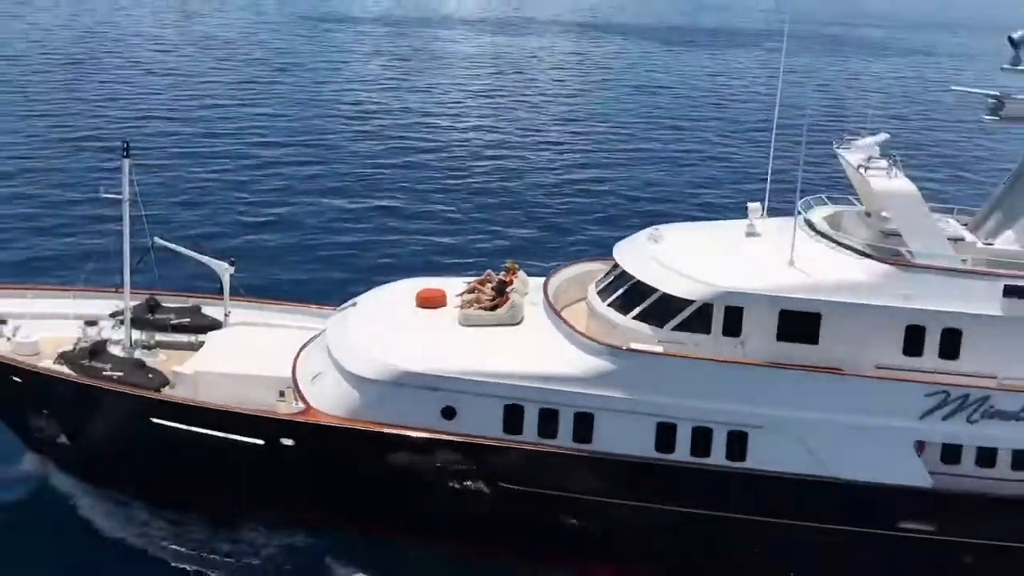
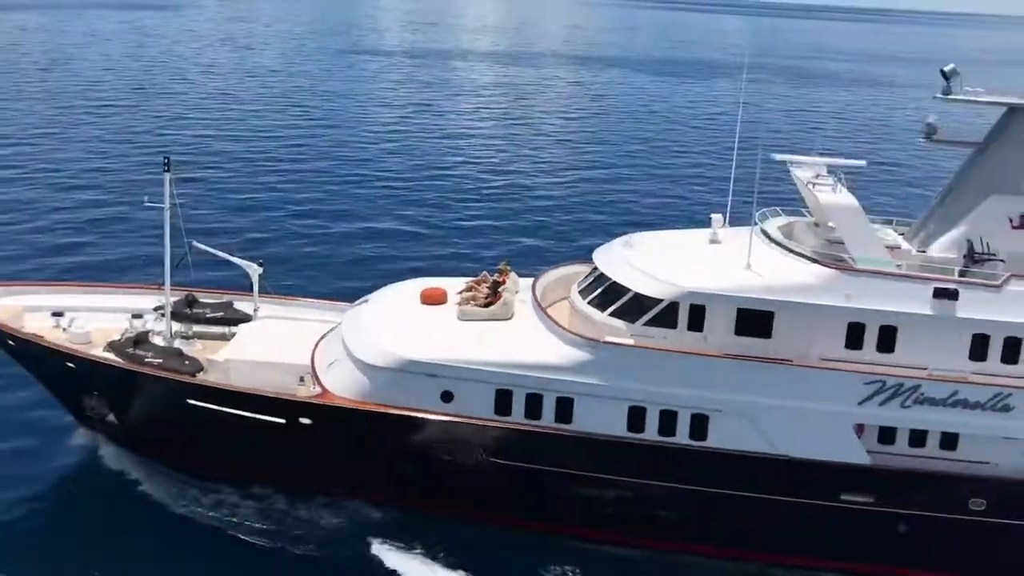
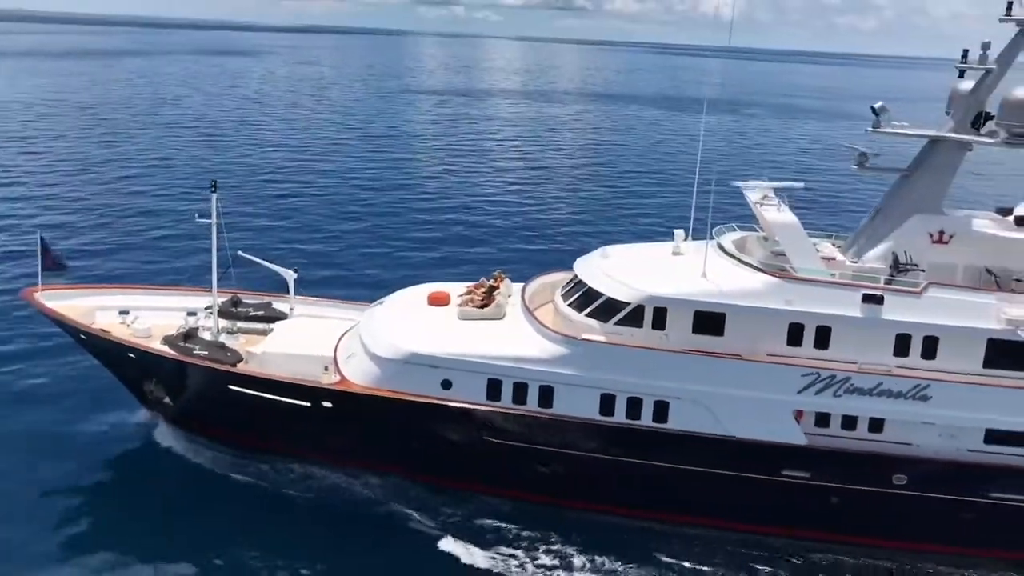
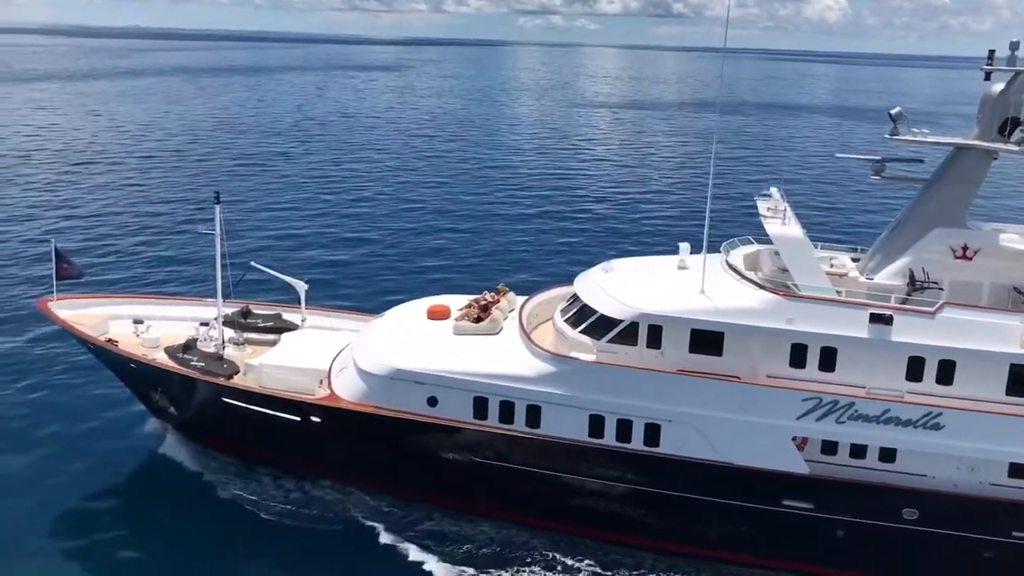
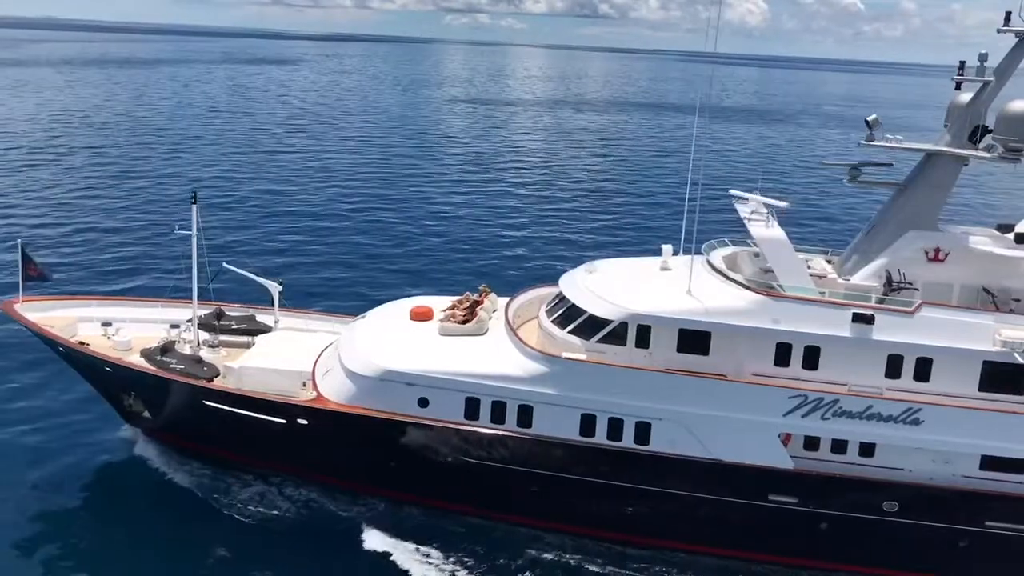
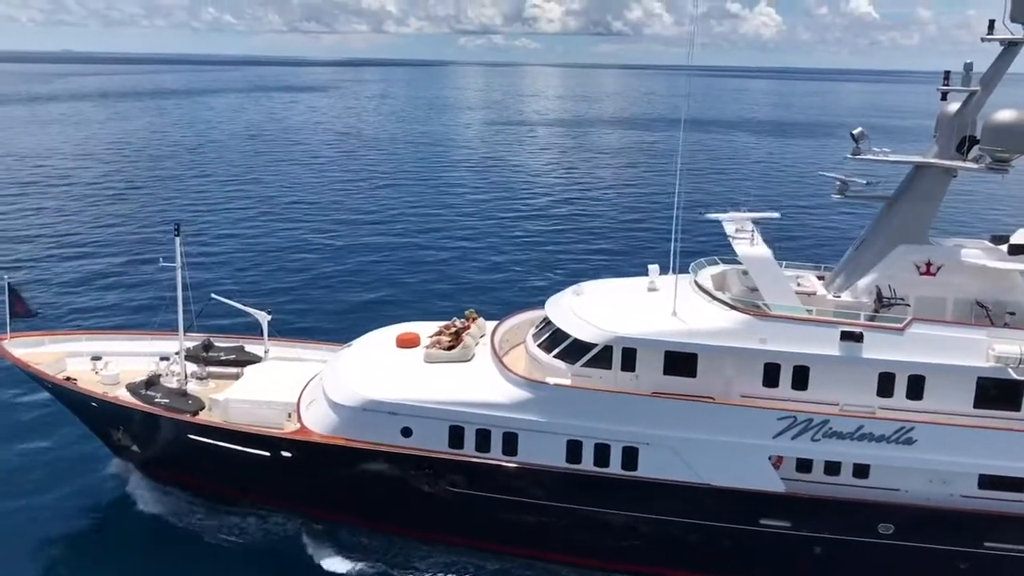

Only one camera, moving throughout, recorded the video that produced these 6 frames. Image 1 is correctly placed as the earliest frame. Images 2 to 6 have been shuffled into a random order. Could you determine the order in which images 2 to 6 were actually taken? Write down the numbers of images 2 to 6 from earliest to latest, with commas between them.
2, 3, 5, 6, 4
